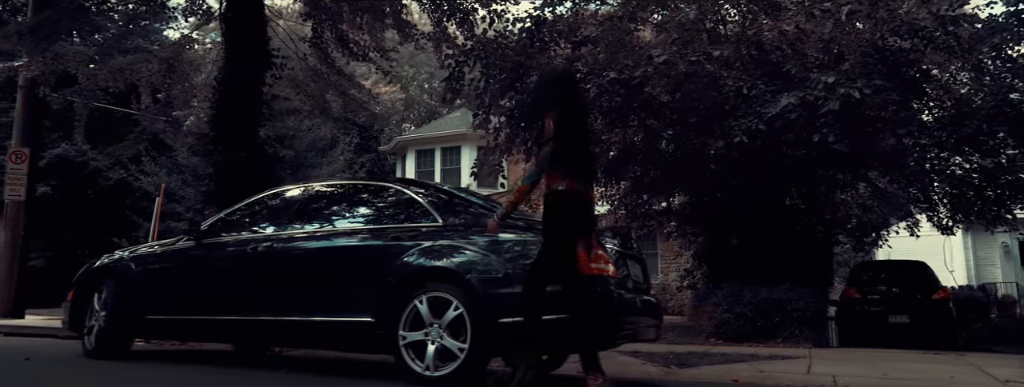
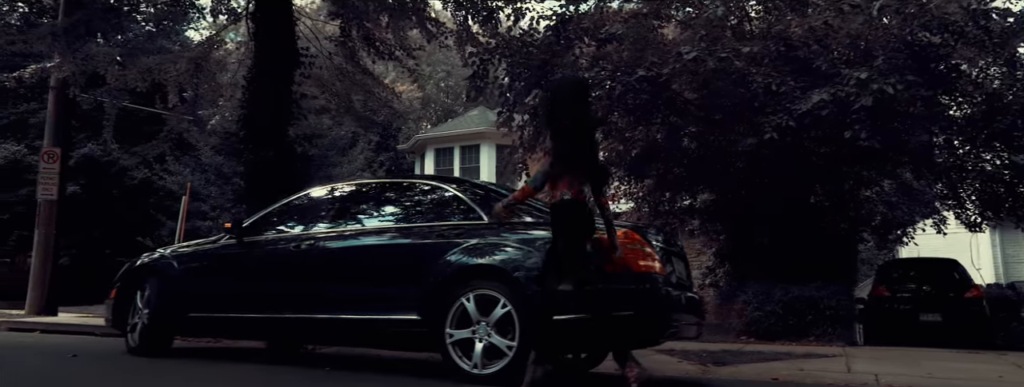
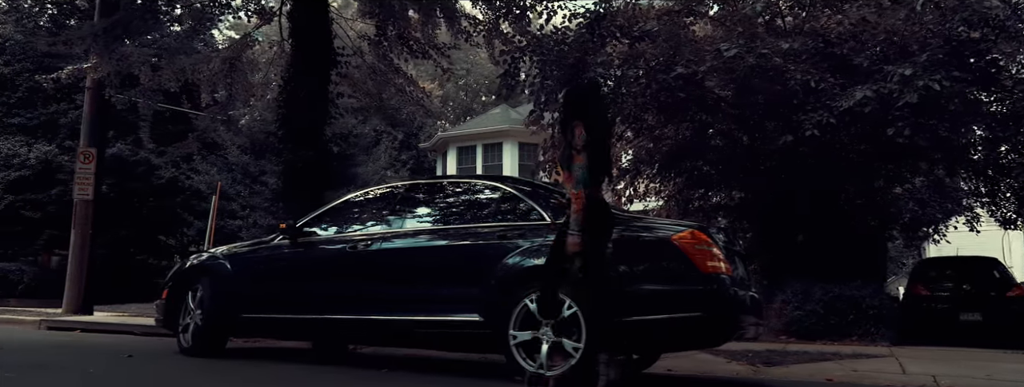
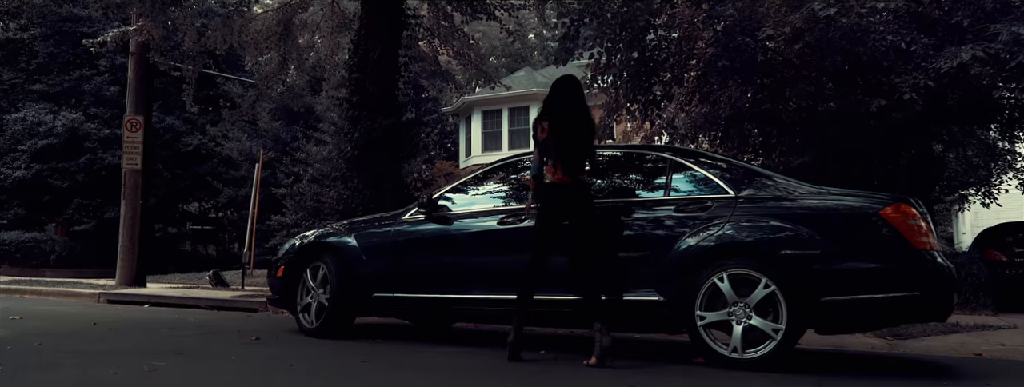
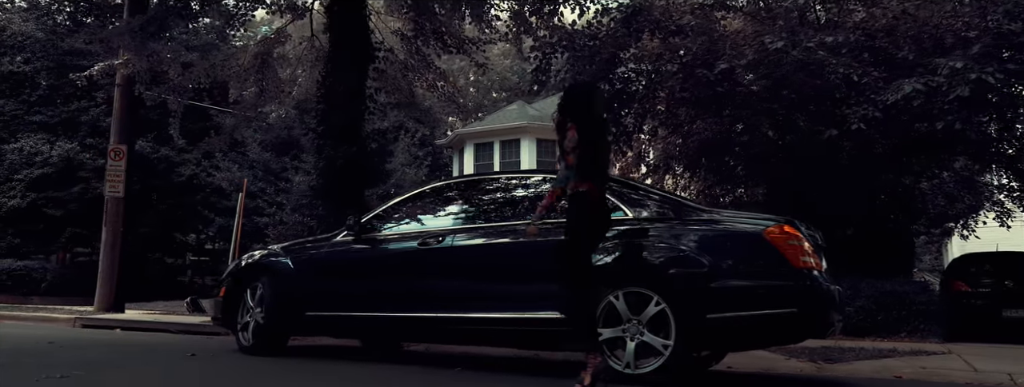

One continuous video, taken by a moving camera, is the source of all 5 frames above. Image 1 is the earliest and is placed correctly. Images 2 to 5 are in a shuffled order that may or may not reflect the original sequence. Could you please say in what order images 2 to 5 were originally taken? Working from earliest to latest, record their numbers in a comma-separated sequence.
2, 3, 5, 4
